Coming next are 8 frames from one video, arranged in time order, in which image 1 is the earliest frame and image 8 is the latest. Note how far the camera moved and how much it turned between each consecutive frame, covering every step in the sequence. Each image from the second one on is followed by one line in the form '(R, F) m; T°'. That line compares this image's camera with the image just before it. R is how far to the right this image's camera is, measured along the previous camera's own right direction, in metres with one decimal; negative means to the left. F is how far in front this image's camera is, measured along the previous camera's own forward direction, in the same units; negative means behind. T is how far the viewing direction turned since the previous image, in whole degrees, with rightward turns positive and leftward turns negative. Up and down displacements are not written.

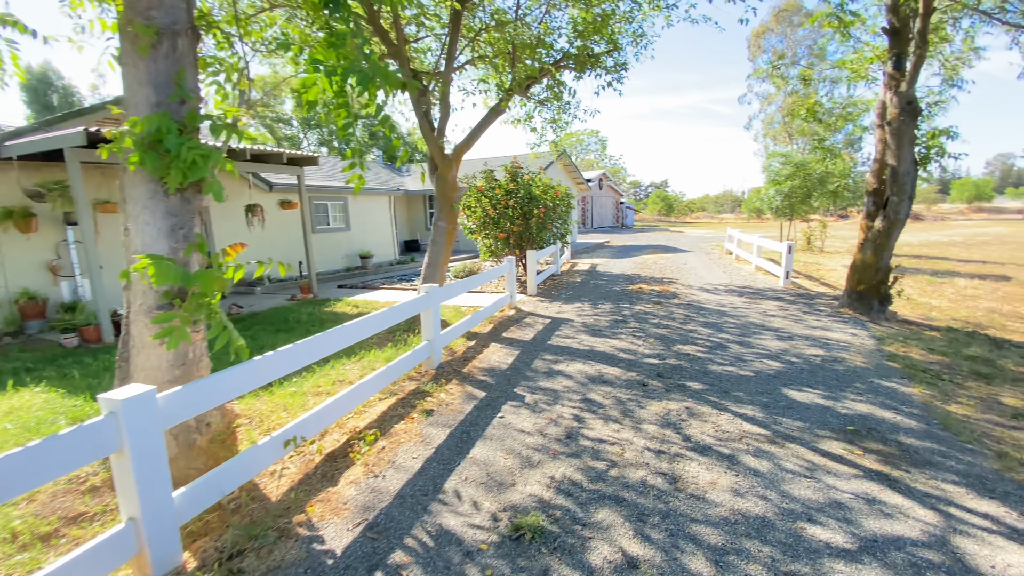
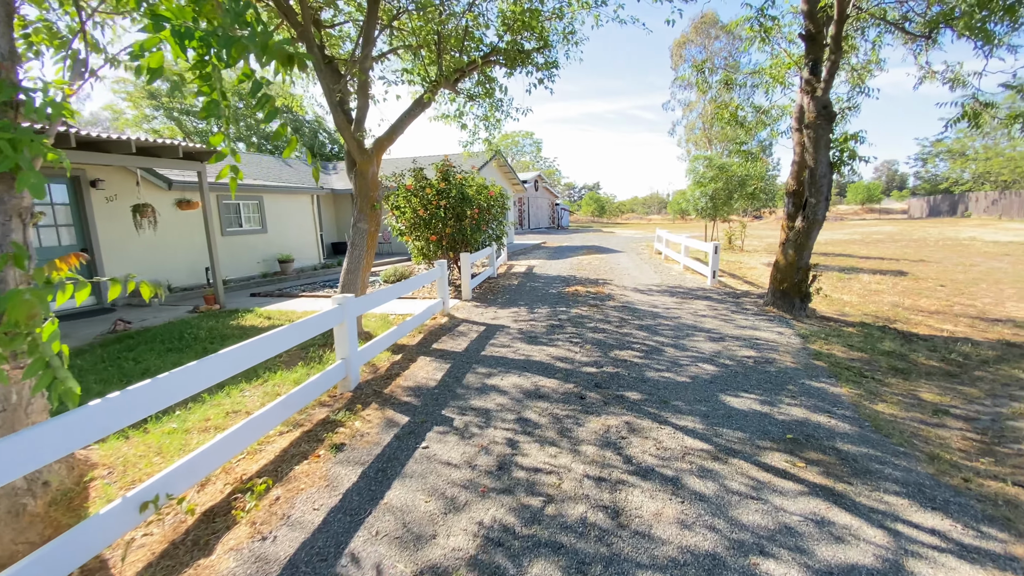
(+0.1, +0.3) m; +7°
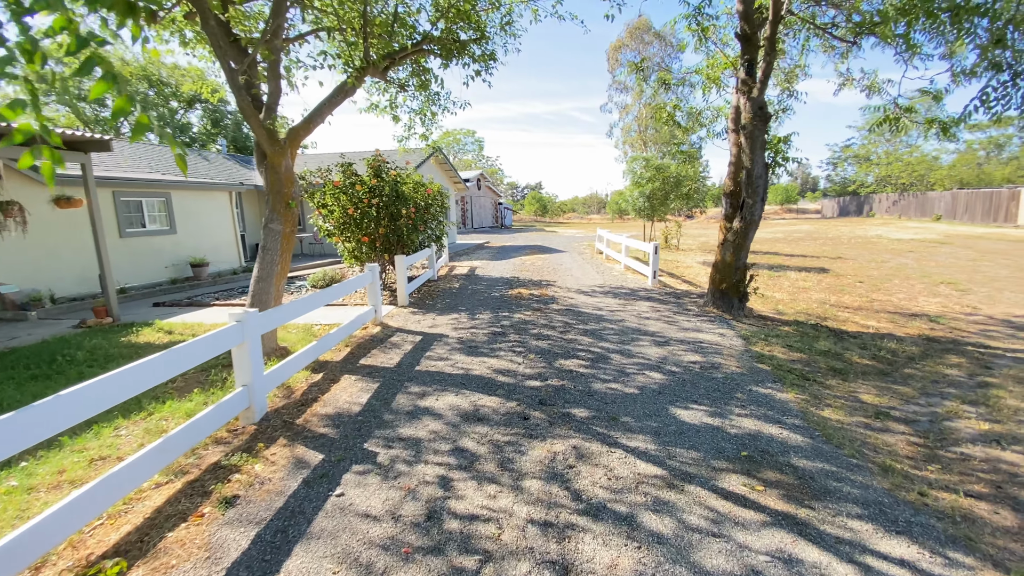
(+0.1, +0.4) m; +7°
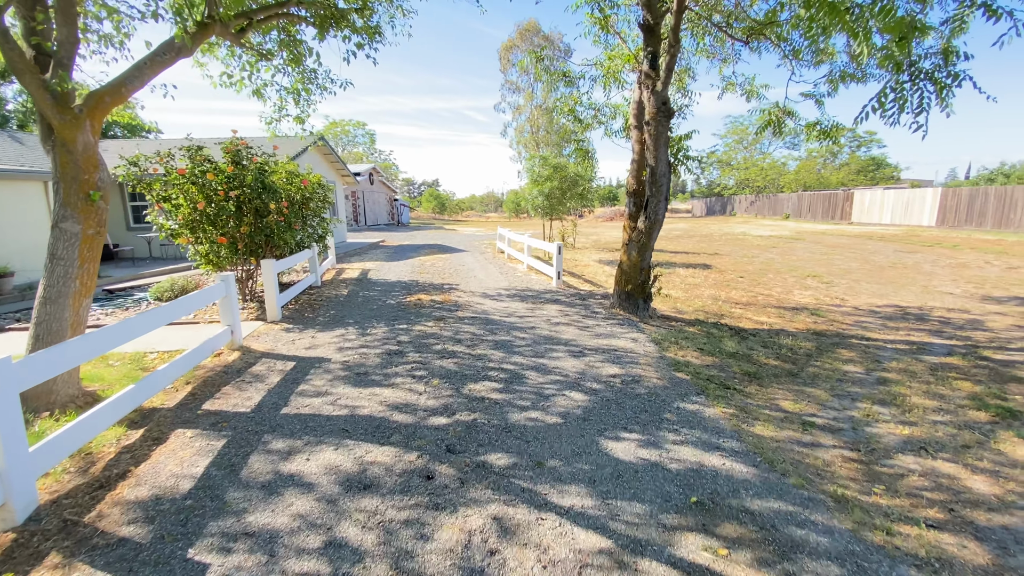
(0.0, +0.7) m; +12°
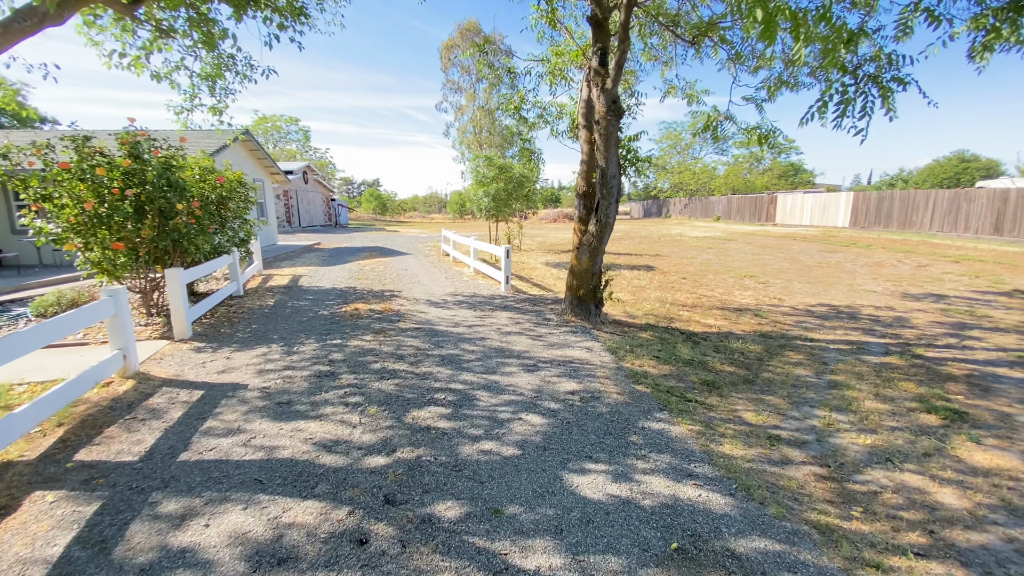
(0.0, +0.4) m; +7°
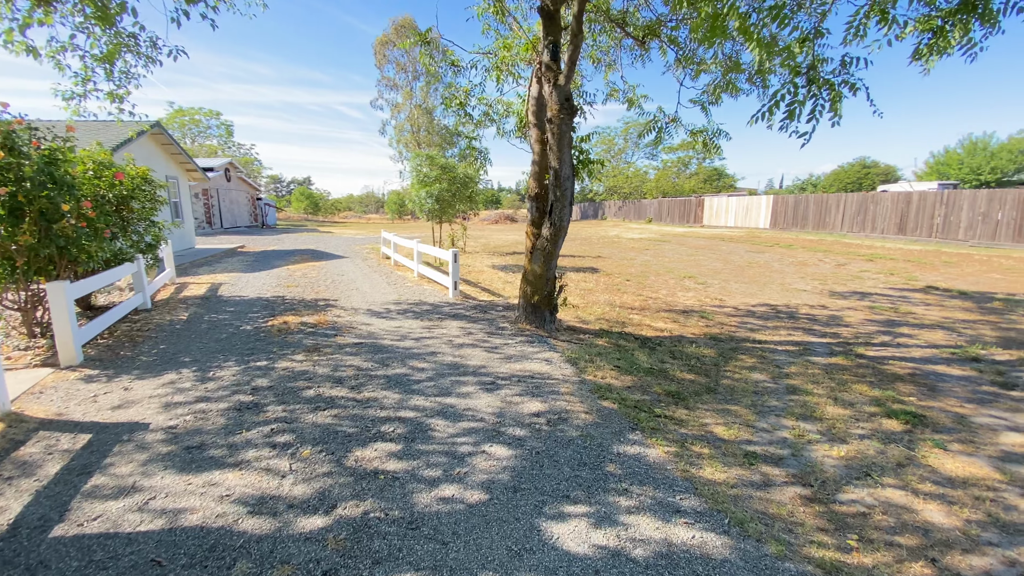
(-0.1, +0.4) m; +7°
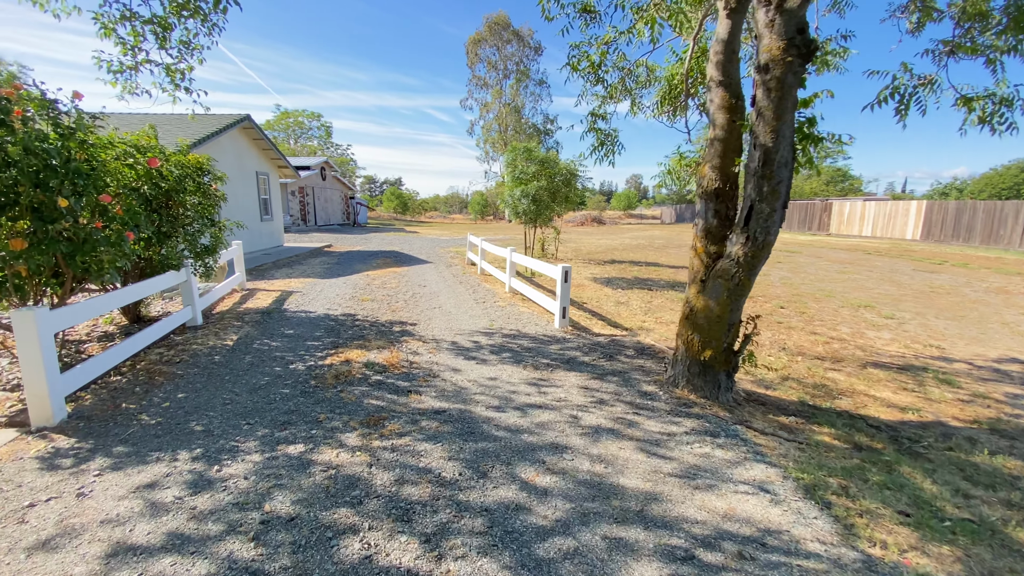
(-0.6, +1.8) m; -9°
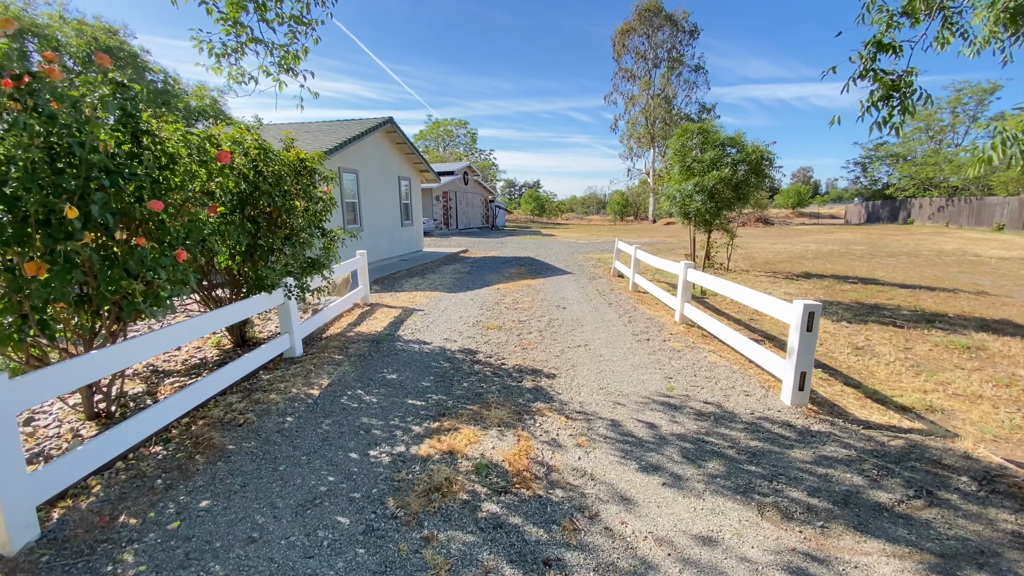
(-0.4, +1.8) m; -16°
